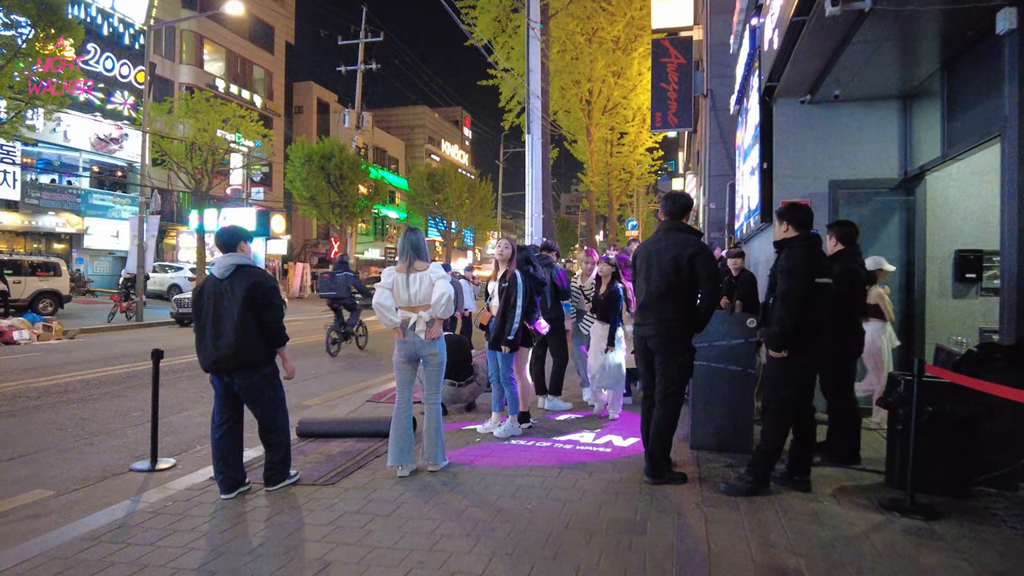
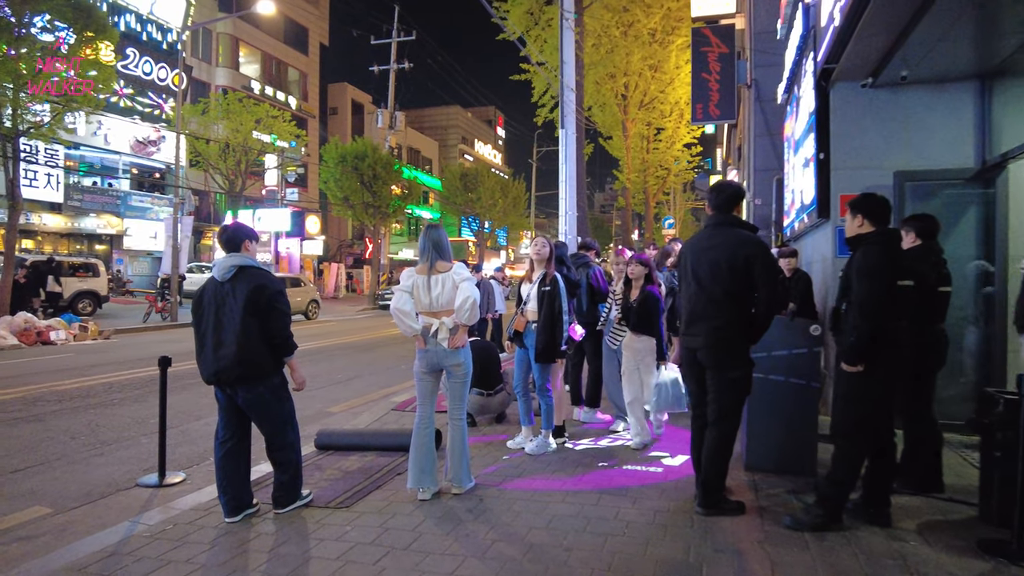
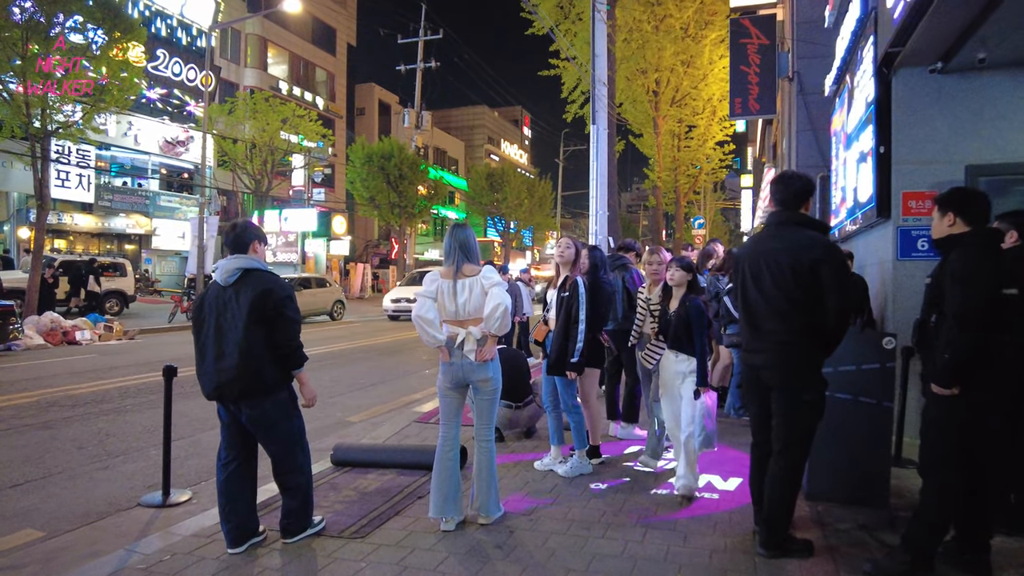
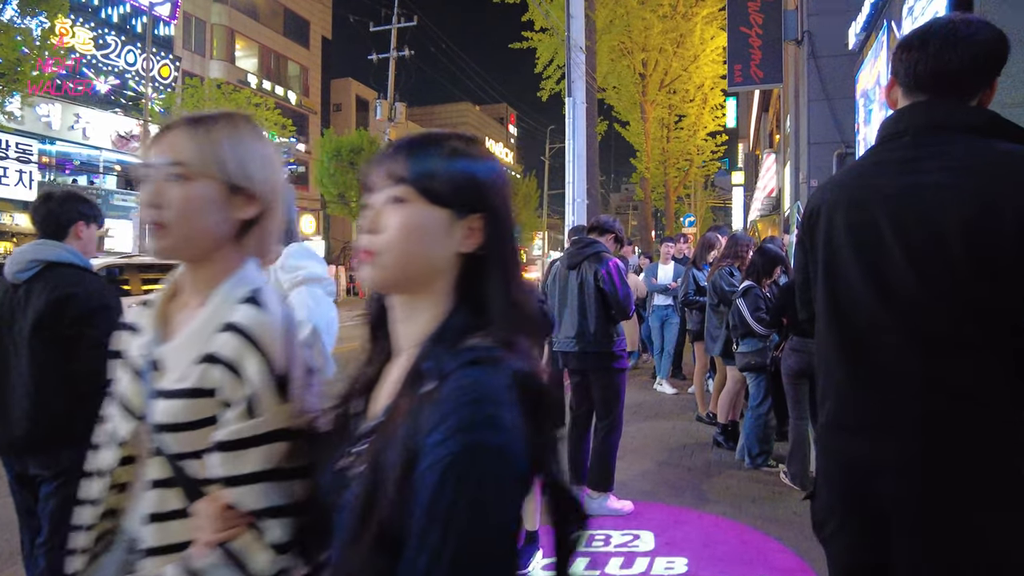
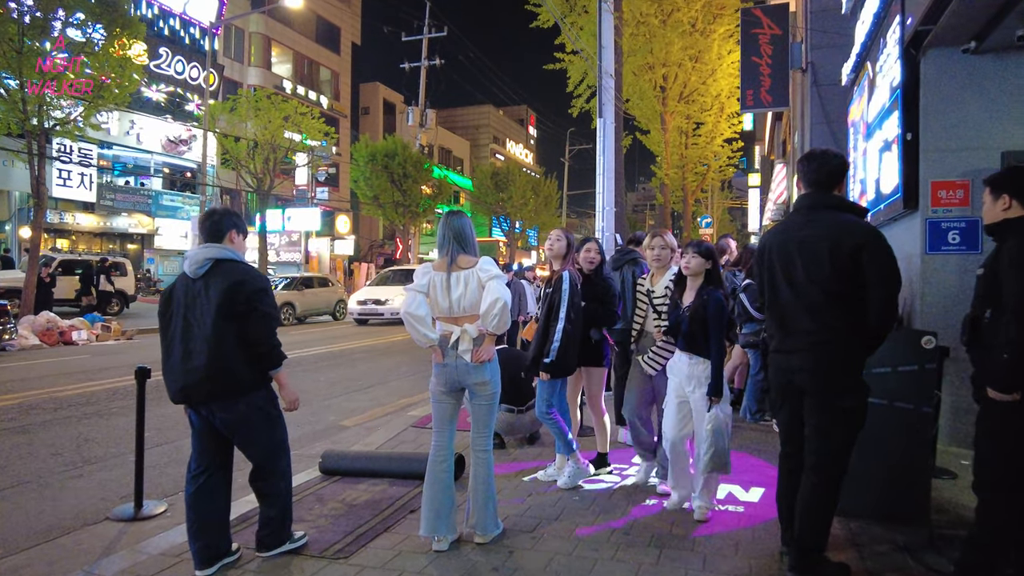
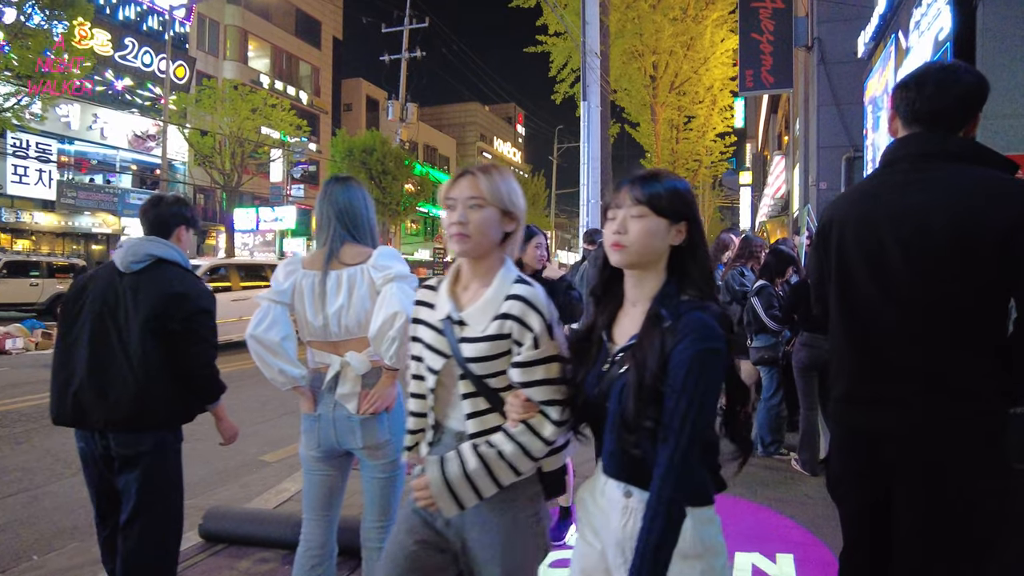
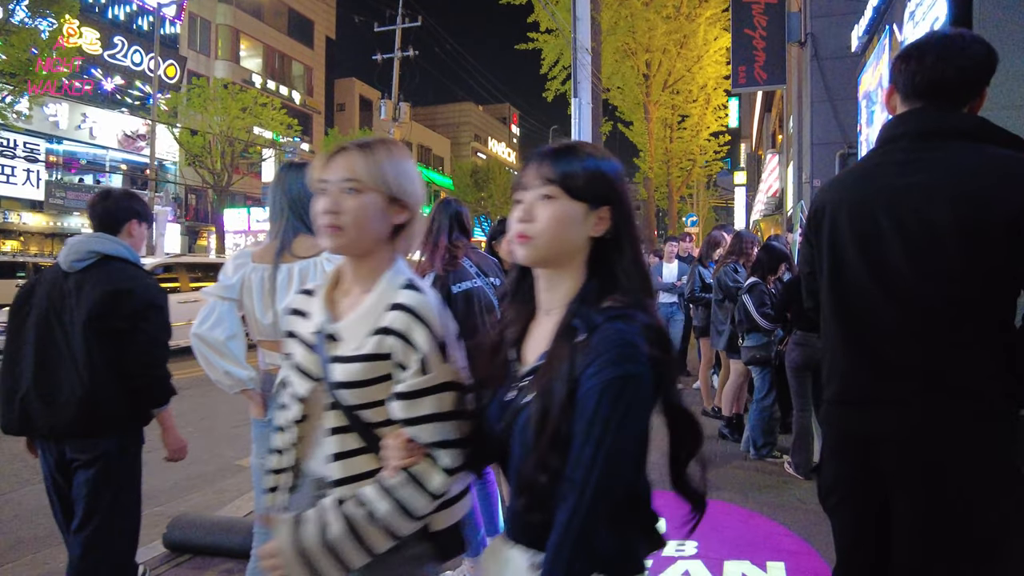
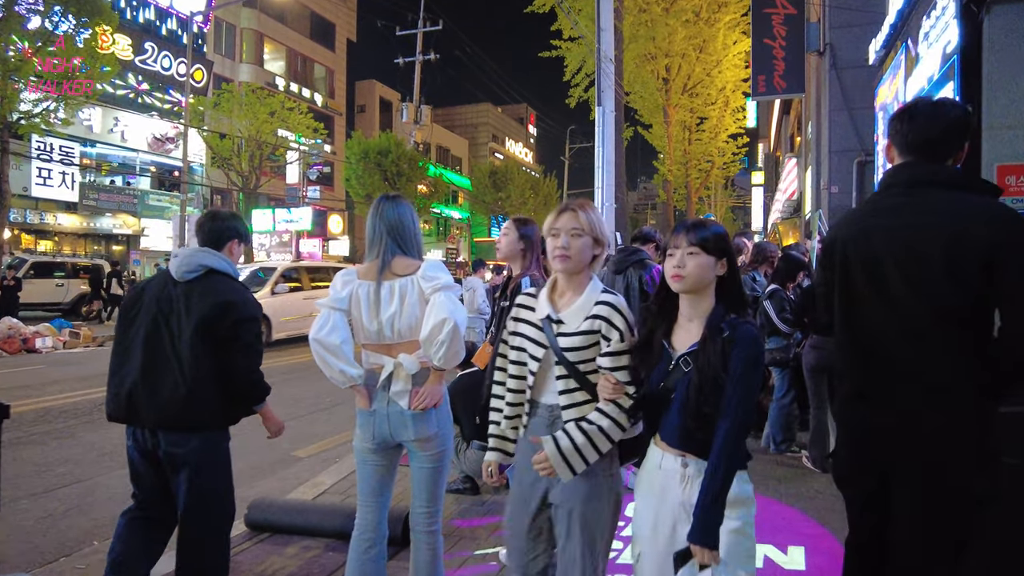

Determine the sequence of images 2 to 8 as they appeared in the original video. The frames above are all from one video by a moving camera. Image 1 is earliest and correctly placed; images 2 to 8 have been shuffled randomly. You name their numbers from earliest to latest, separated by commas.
2, 3, 5, 8, 6, 7, 4
